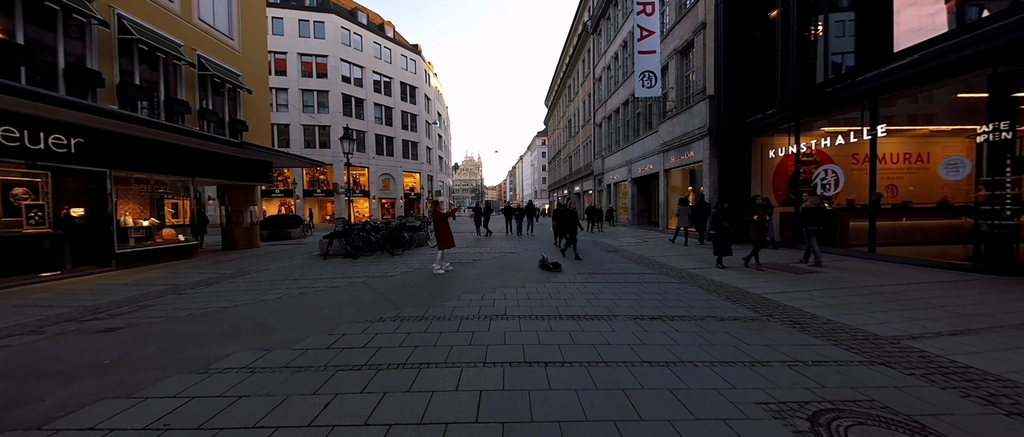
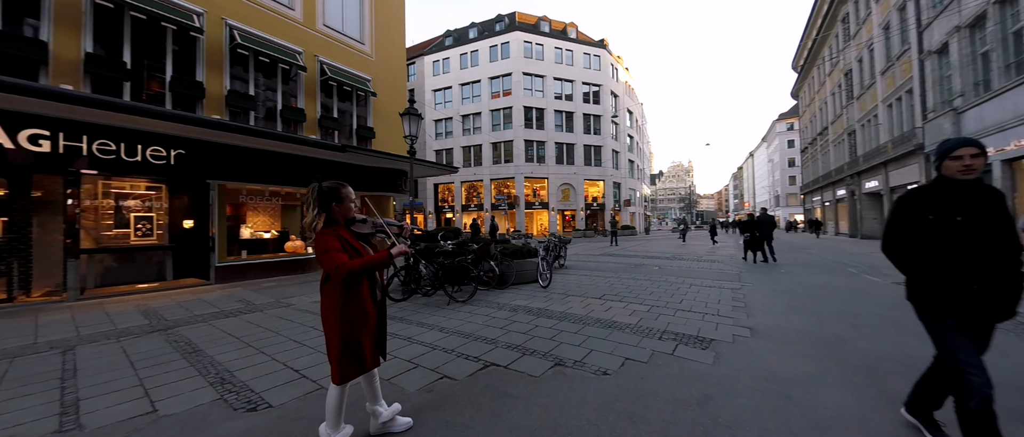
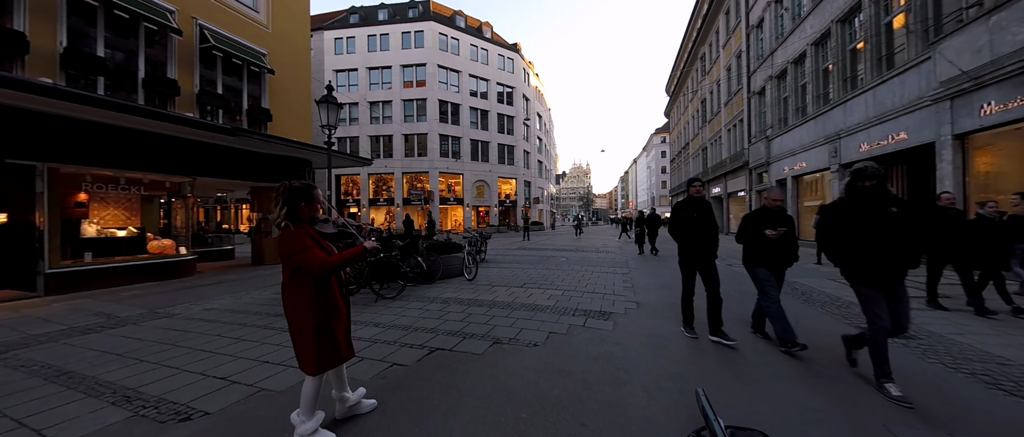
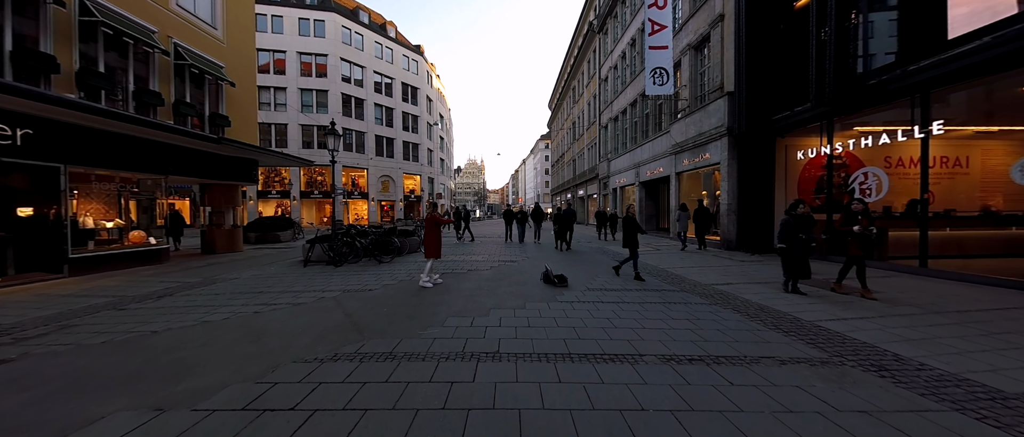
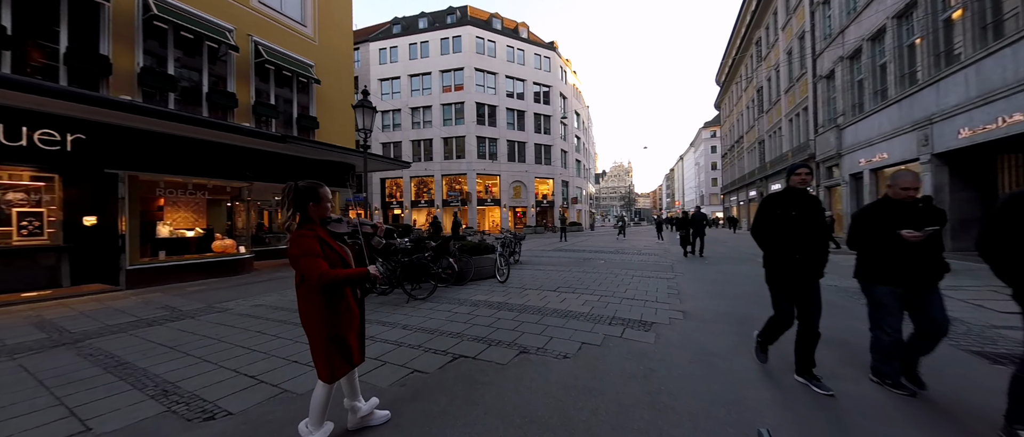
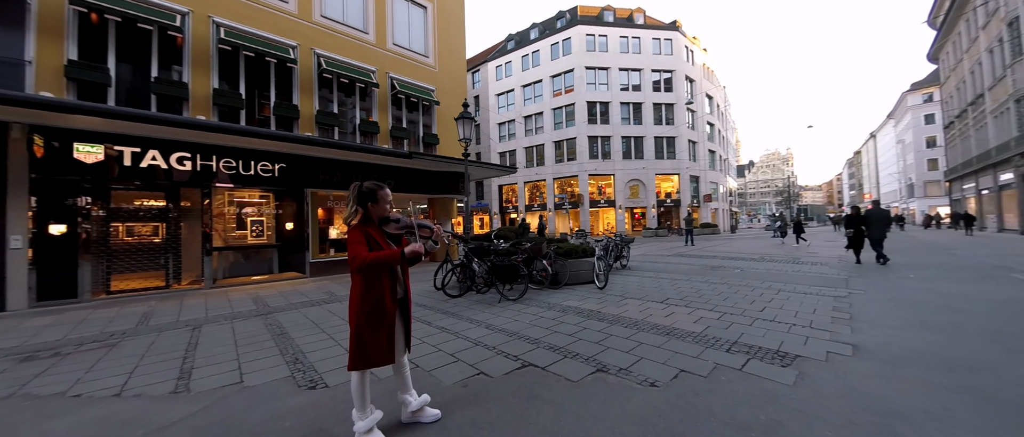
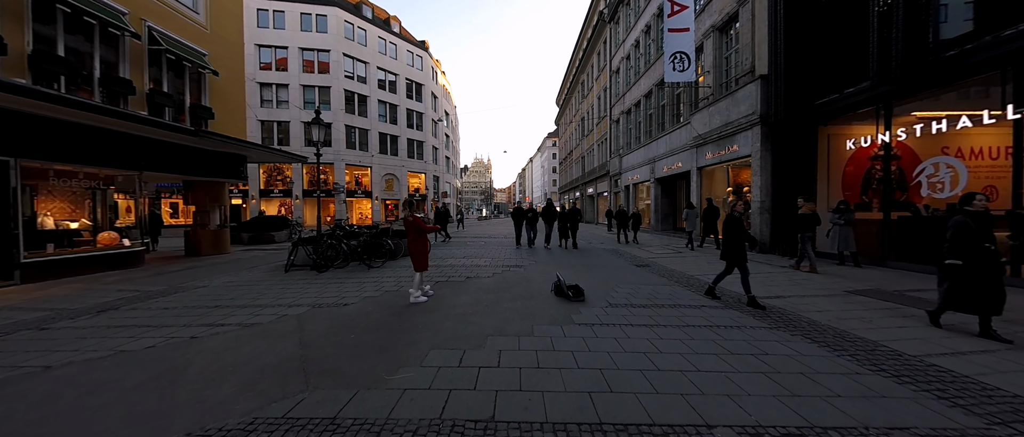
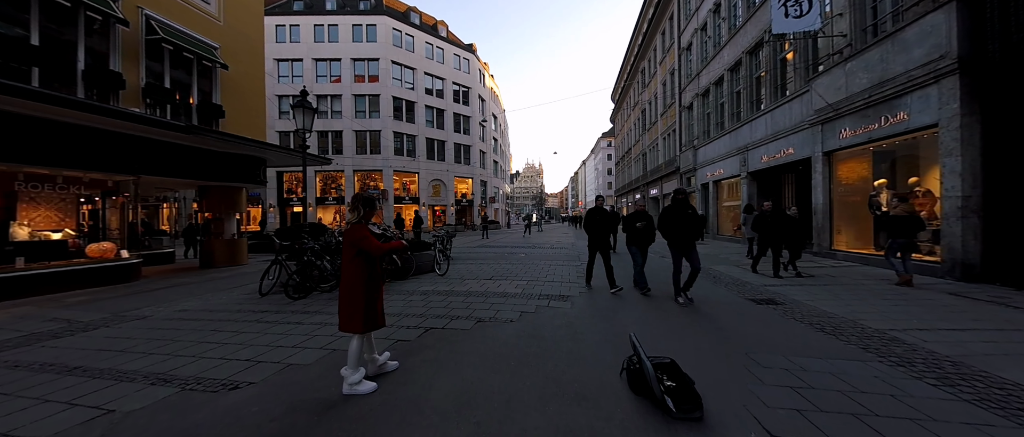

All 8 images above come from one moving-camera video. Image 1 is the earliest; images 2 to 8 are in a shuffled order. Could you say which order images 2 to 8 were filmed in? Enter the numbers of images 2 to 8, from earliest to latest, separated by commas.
4, 7, 8, 3, 5, 2, 6
